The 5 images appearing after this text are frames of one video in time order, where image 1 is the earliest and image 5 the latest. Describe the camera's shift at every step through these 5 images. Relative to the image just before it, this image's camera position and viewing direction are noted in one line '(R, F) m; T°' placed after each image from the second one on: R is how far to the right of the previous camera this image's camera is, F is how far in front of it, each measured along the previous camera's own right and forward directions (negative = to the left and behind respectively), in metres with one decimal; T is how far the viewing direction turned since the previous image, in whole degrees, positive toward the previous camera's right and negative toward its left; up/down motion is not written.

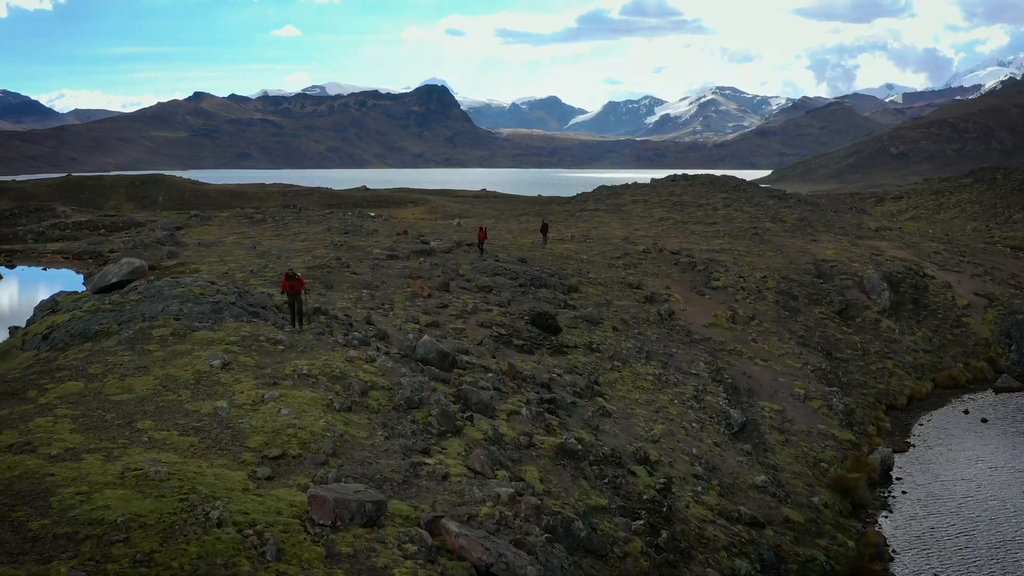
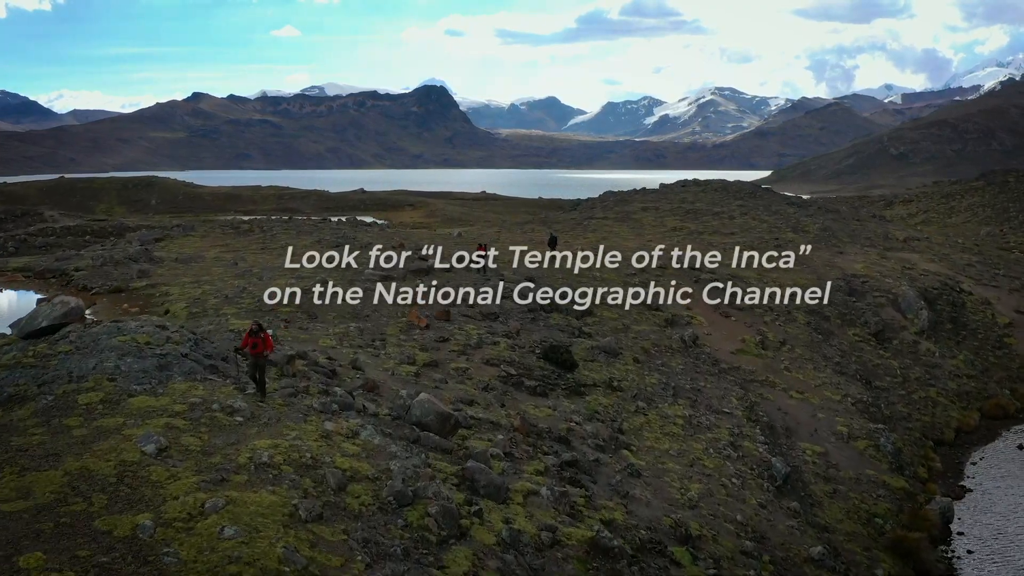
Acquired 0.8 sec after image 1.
(-0.2, +3.1) m; 0°
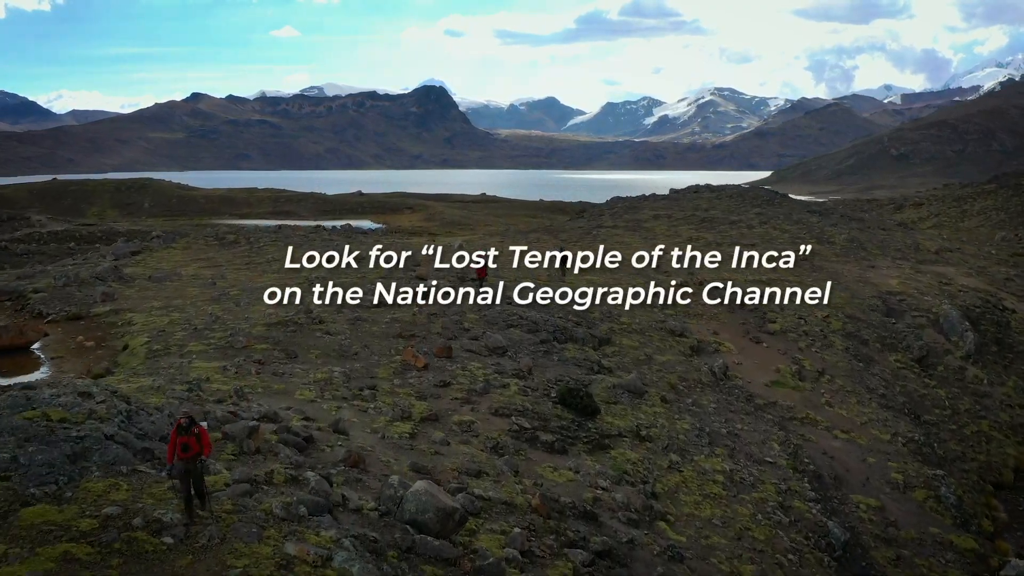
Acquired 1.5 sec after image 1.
(-0.2, +3.1) m; 0°
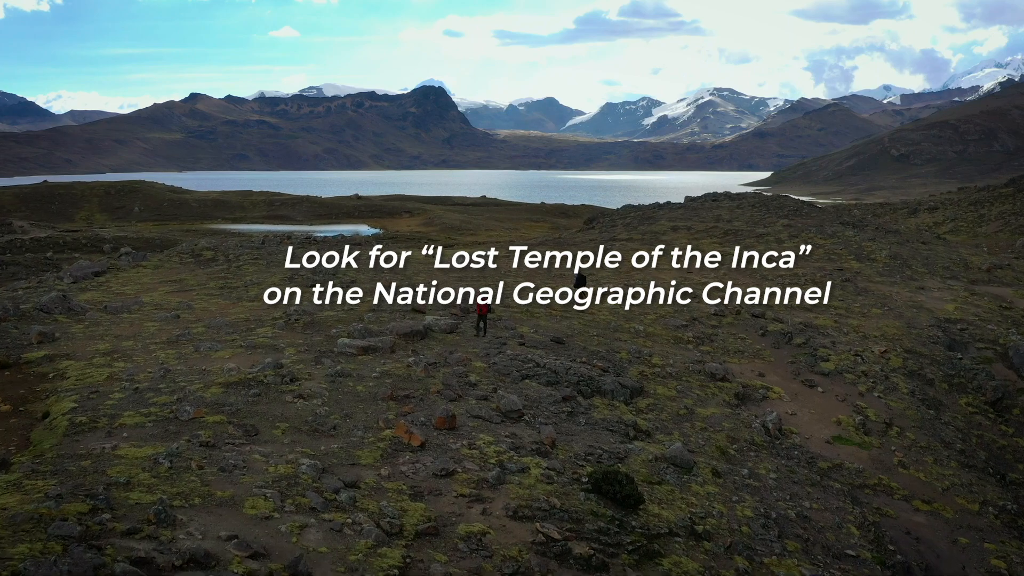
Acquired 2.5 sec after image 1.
(-0.3, +4.2) m; 0°
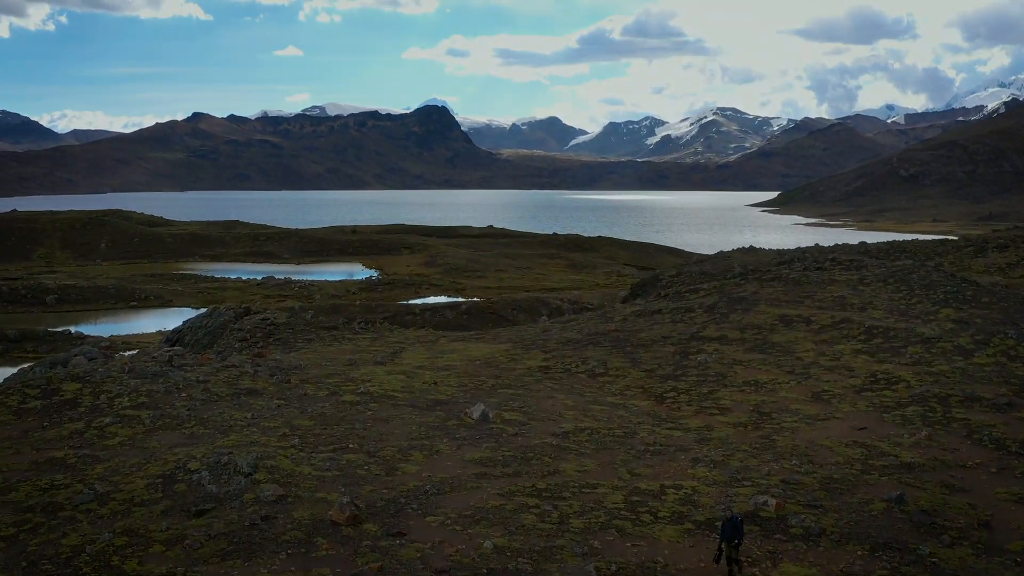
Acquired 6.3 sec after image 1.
(-1.2, +15.1) m; 0°
